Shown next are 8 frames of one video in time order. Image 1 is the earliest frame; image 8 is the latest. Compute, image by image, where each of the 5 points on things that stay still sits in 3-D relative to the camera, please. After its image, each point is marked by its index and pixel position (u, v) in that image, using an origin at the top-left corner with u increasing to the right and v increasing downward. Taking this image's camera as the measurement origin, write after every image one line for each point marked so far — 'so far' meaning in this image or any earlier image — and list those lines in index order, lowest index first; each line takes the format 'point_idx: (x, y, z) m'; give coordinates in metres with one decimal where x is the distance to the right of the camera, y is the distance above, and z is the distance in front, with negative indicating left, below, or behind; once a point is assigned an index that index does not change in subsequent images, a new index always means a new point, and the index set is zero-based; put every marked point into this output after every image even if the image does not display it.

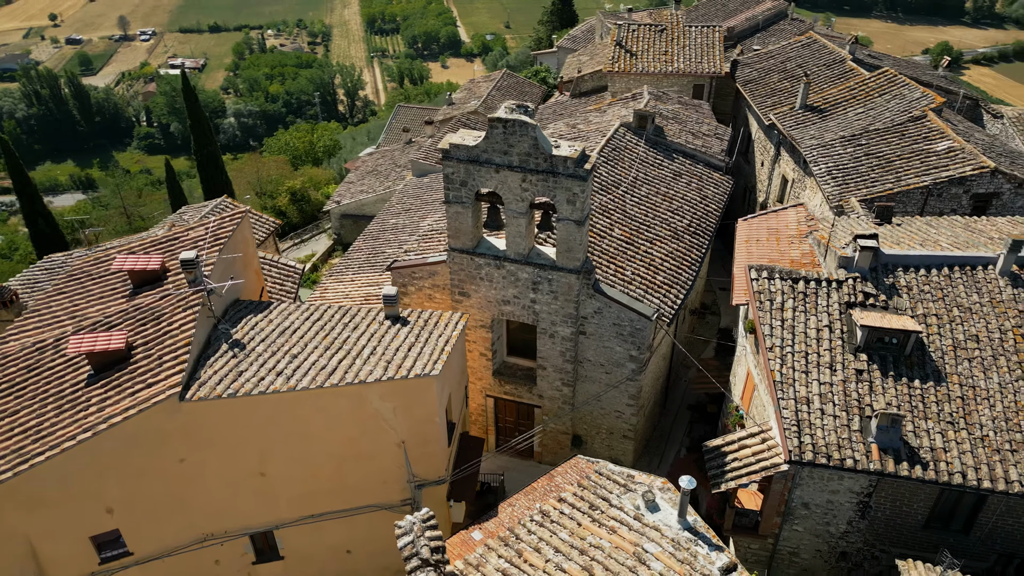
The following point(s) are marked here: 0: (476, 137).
0: (-0.7, +2.8, +13.7) m
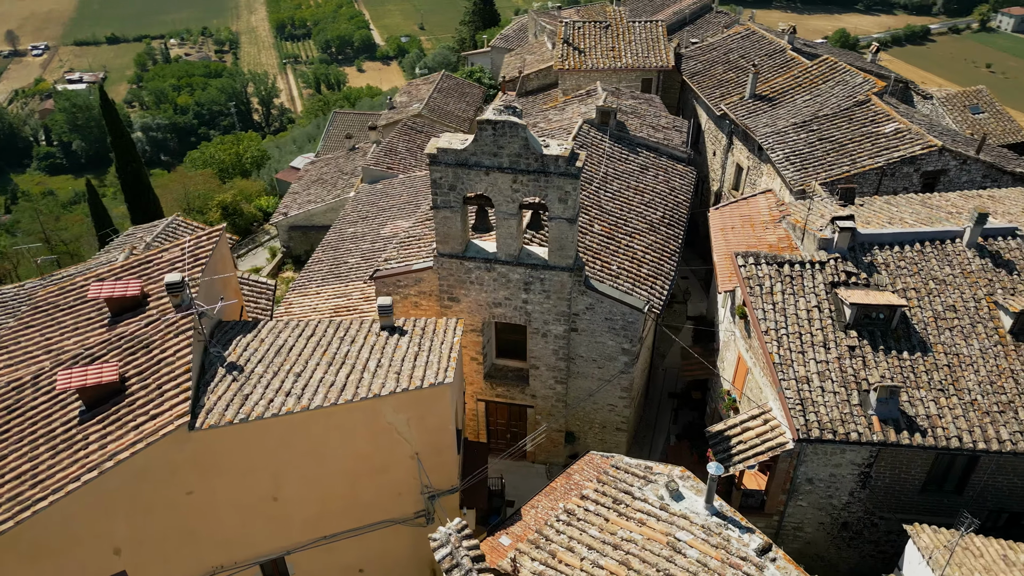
0: (-0.9, +2.7, +13.6) m
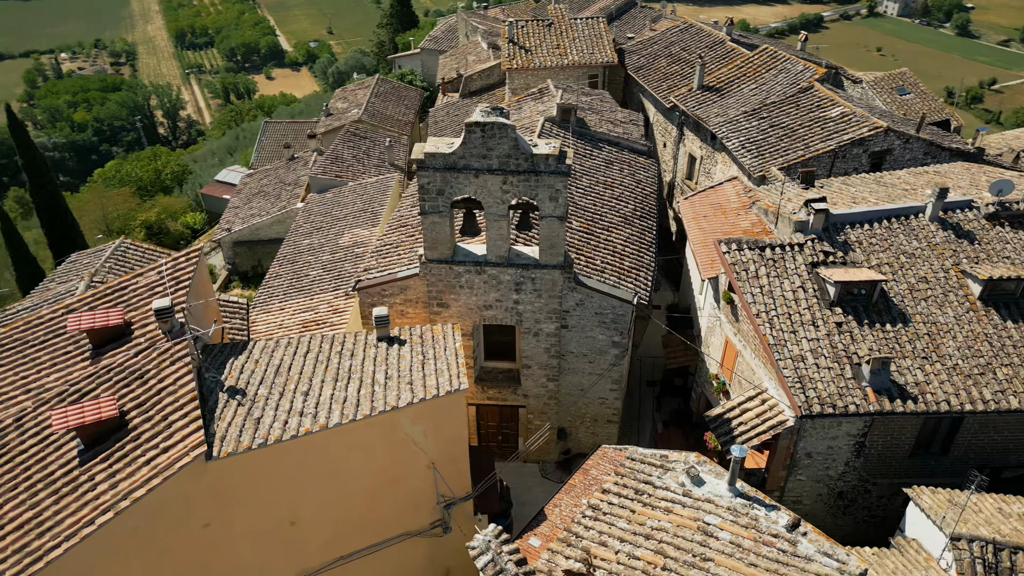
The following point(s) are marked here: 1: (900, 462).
0: (-1.1, +2.6, +13.5) m
1: (+7.1, -3.2, +13.8) m
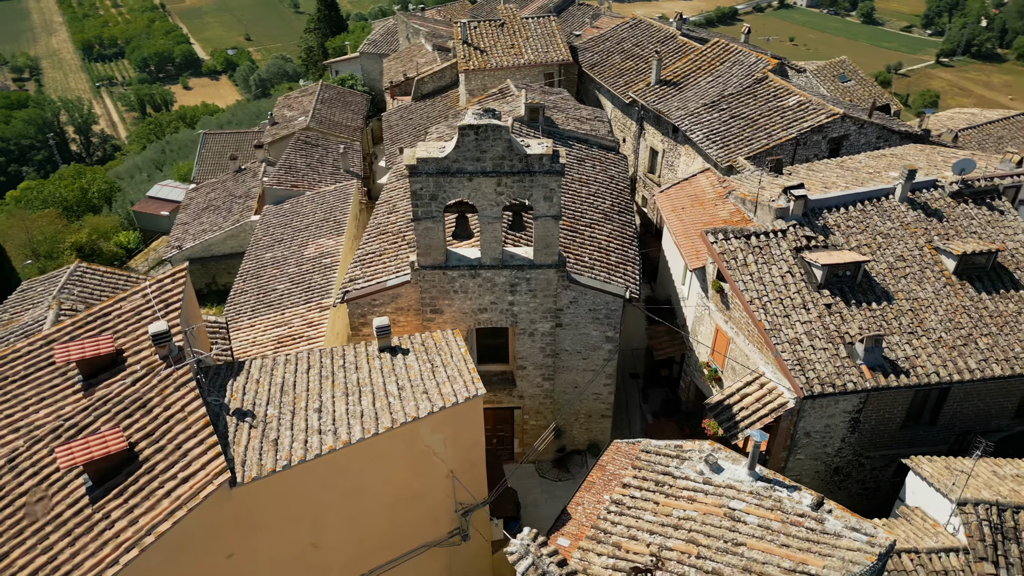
0: (-1.3, +2.5, +13.3) m
1: (+7.3, -2.8, +14.3) m
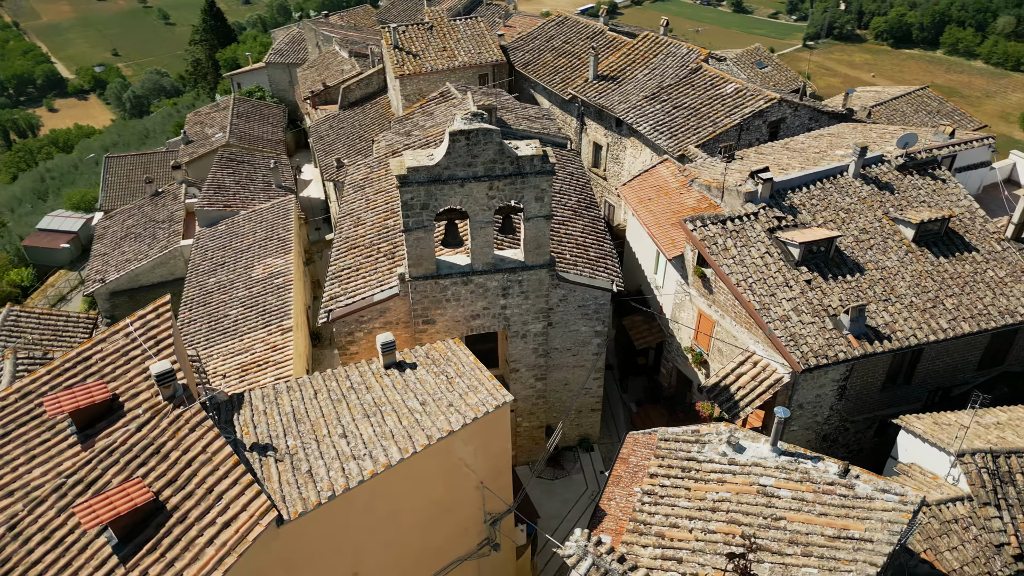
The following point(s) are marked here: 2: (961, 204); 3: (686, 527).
0: (-1.5, +2.3, +13.1) m
1: (+7.3, -2.2, +15.2) m
2: (+9.9, +1.8, +16.4) m
3: (+2.5, -3.5, +10.9) m
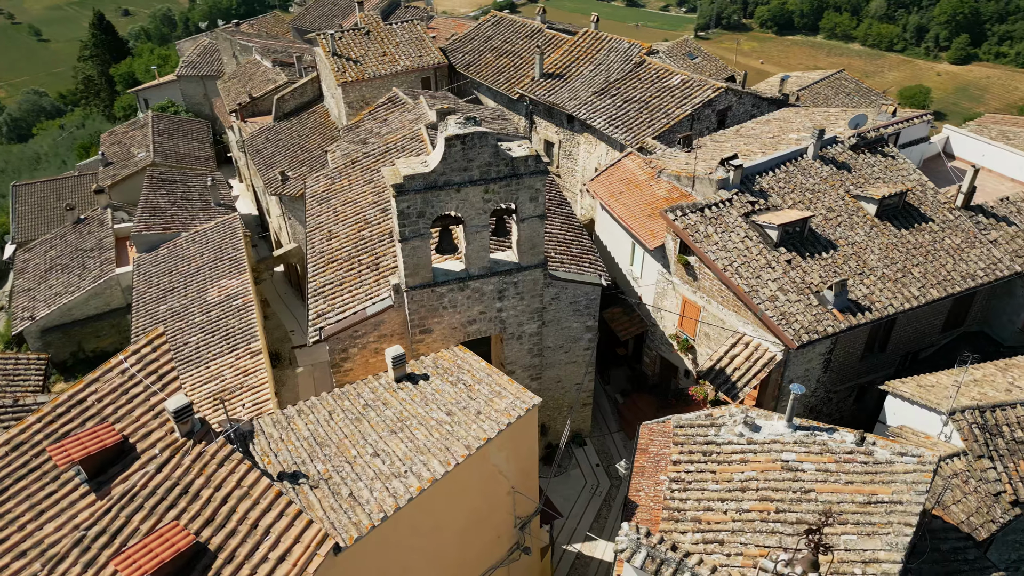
0: (-1.5, +2.1, +12.8) m
1: (+7.3, -1.7, +15.9) m
2: (+9.3, +2.6, +17.4) m
3: (+3.1, -3.3, +11.2) m
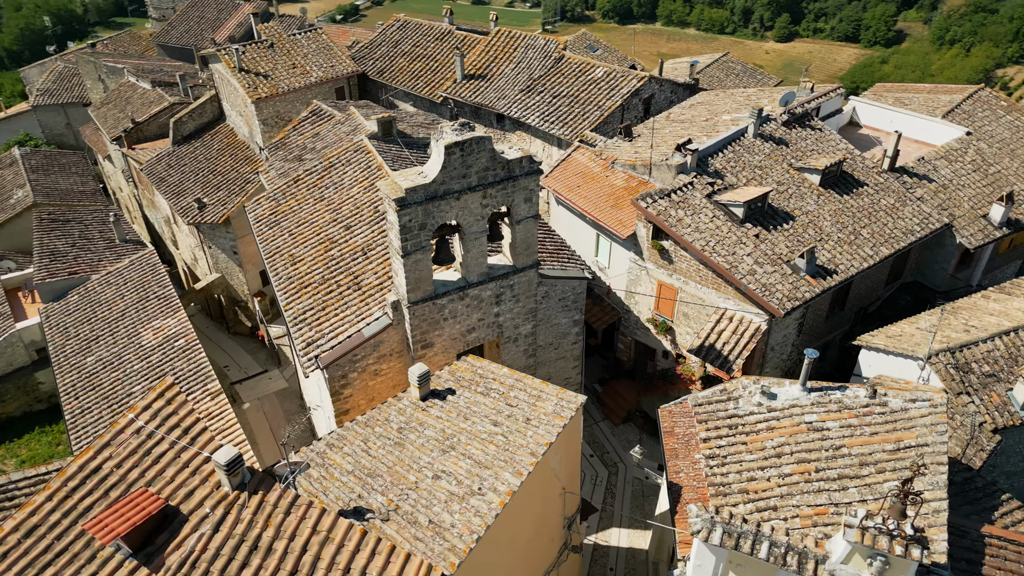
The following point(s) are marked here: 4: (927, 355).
0: (-1.6, +1.9, +12.5) m
1: (+7.0, -0.9, +17.0) m
2: (+8.3, +3.5, +18.8) m
3: (+3.9, -3.0, +11.7) m
4: (+7.9, -1.3, +14.2) m
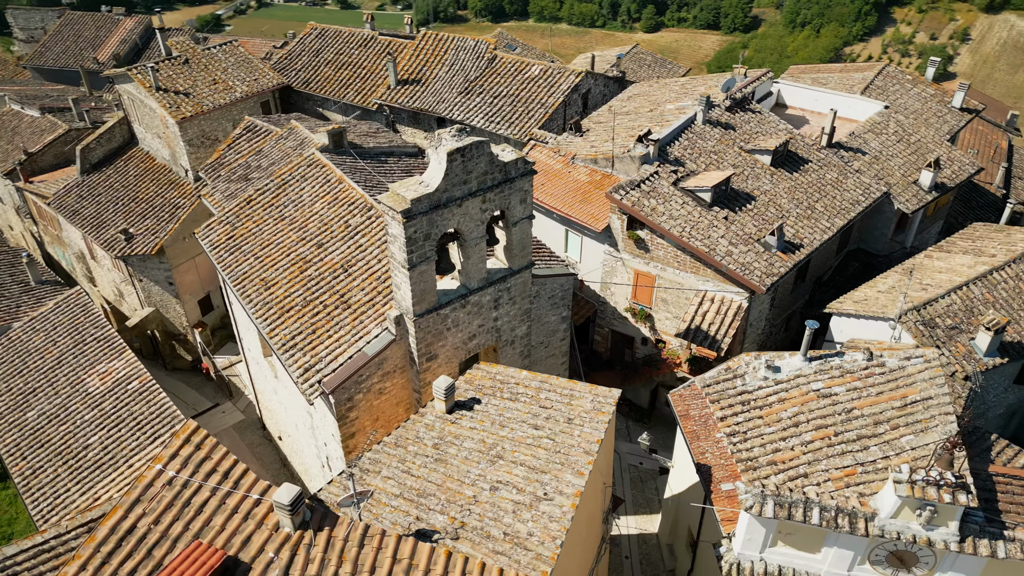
0: (-1.5, +1.7, +12.2) m
1: (+6.6, -0.3, +17.9) m
2: (+7.2, +4.2, +19.8) m
3: (+4.5, -2.6, +12.2) m
4: (+7.9, -0.6, +15.3) m
